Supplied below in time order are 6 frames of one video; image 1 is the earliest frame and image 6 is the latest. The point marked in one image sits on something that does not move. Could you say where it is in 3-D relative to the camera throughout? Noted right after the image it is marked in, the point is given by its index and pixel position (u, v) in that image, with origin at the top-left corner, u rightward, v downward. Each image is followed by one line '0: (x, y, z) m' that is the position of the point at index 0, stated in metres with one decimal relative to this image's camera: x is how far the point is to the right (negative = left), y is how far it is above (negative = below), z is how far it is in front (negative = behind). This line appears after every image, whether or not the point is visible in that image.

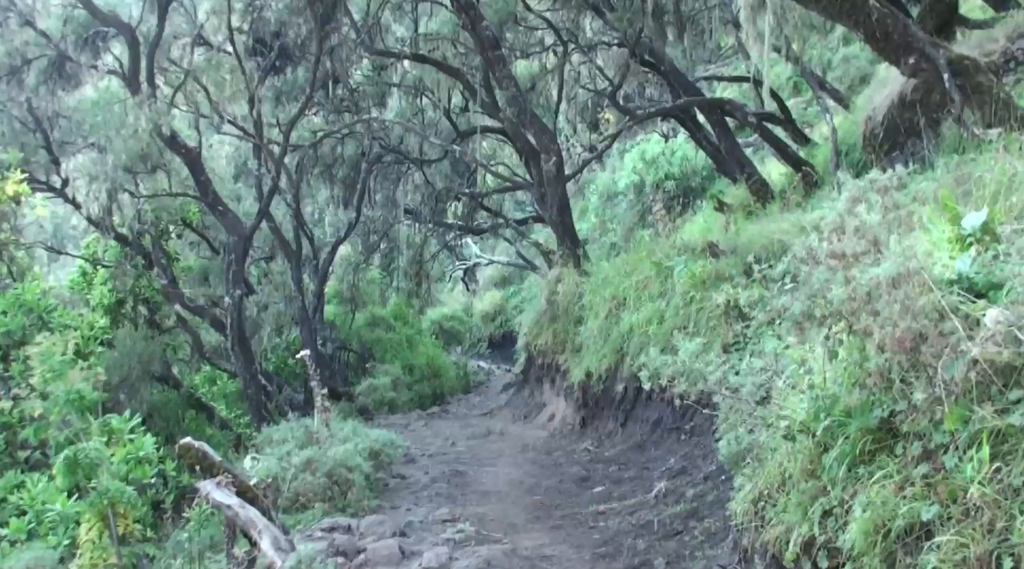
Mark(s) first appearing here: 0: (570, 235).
0: (+0.9, +0.8, +14.6) m
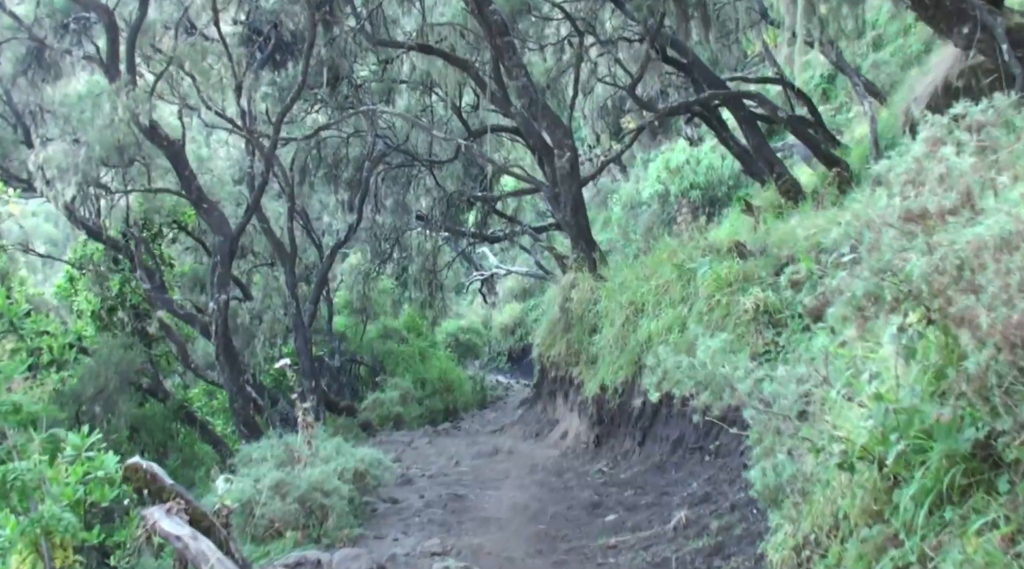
0: (+1.0, +0.7, +13.5) m
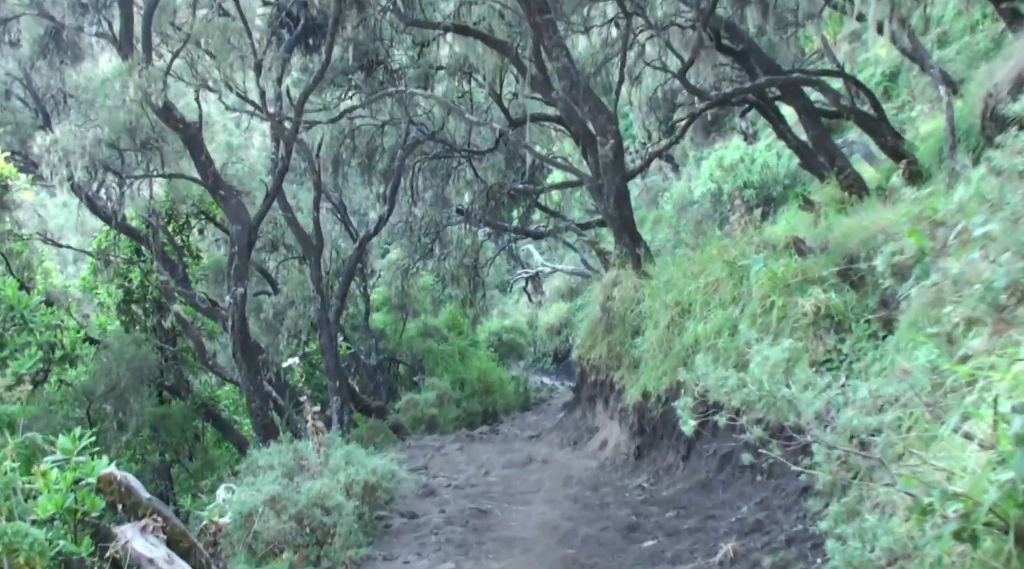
0: (+1.5, +0.7, +12.6) m
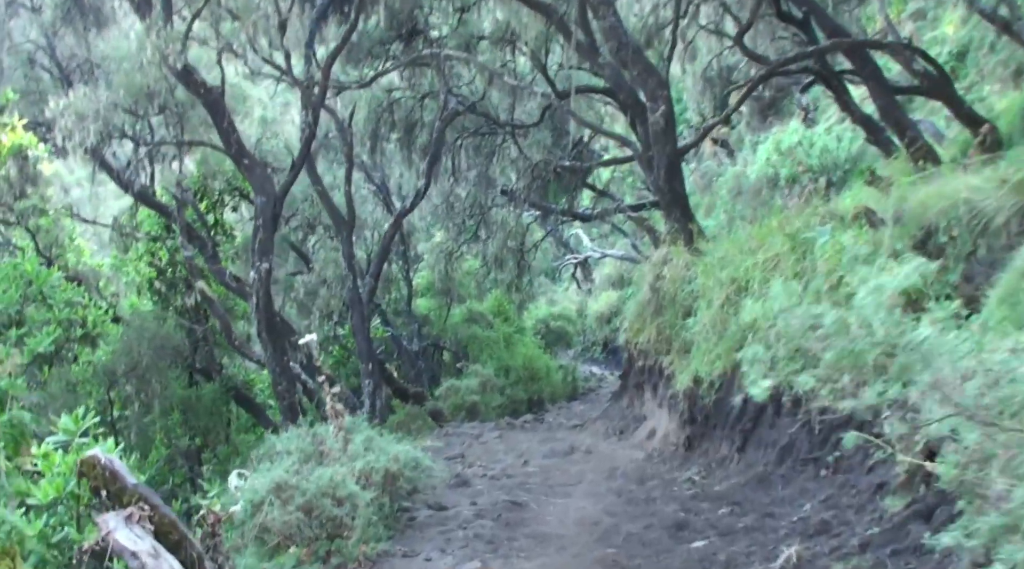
0: (+2.0, +1.0, +11.7) m
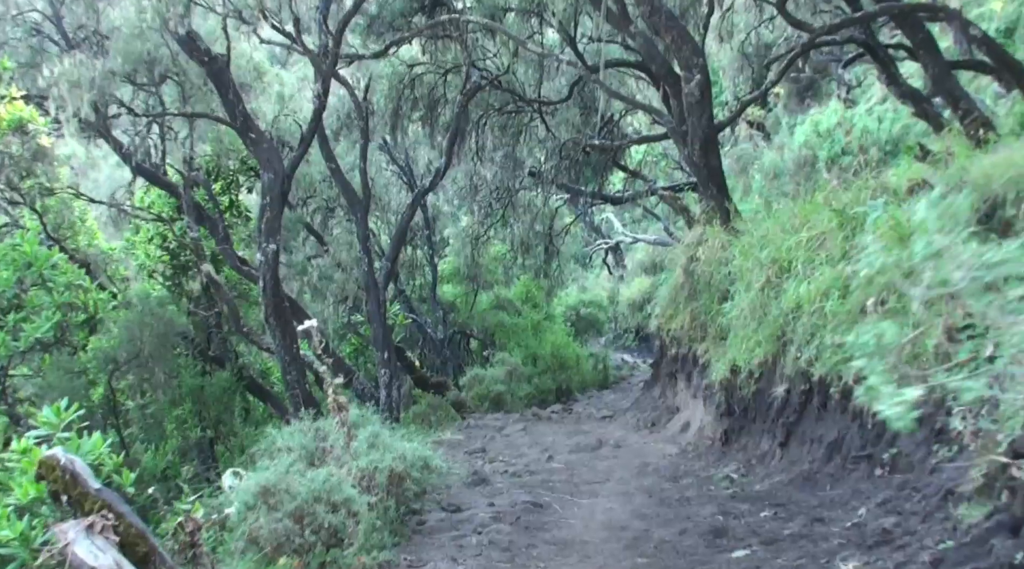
0: (+2.3, +1.1, +11.0) m
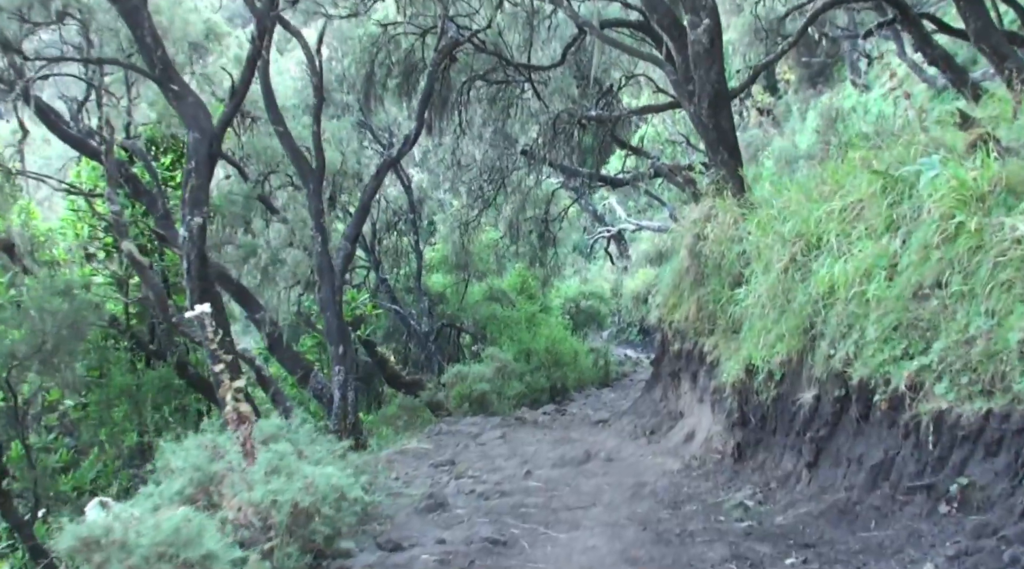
0: (+2.1, +1.3, +9.3) m
